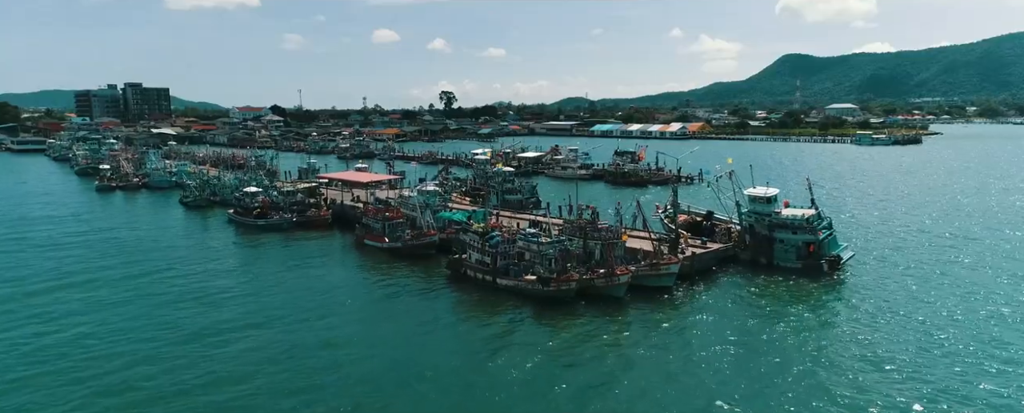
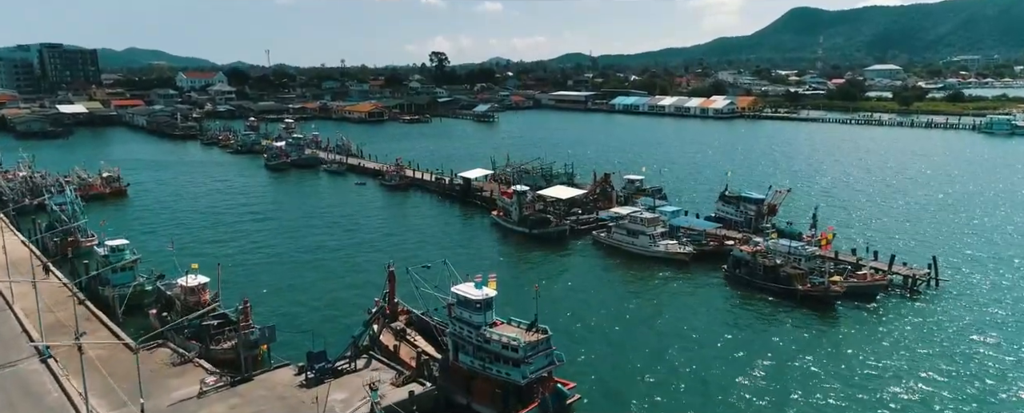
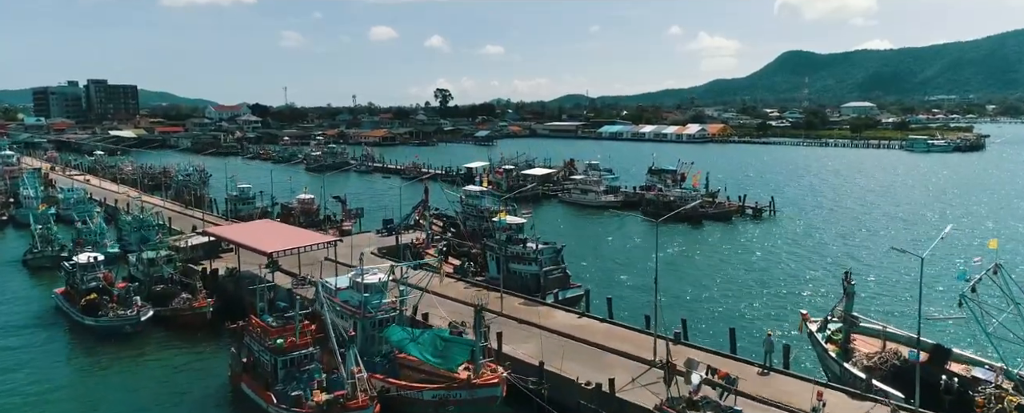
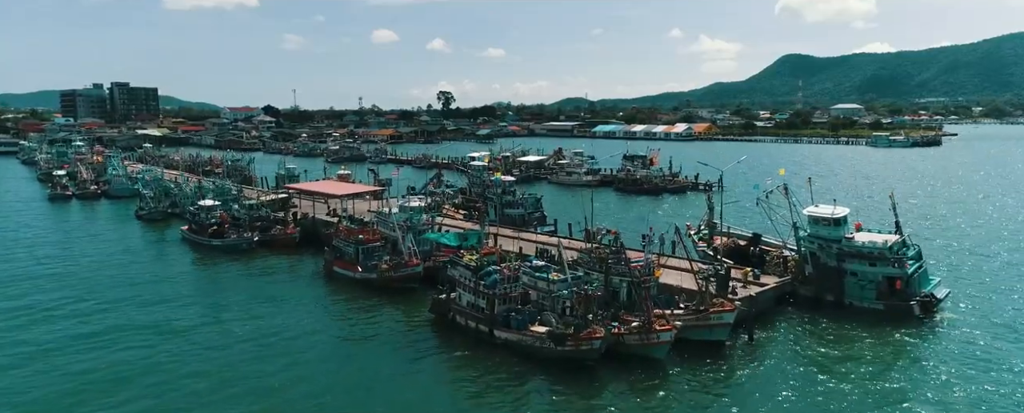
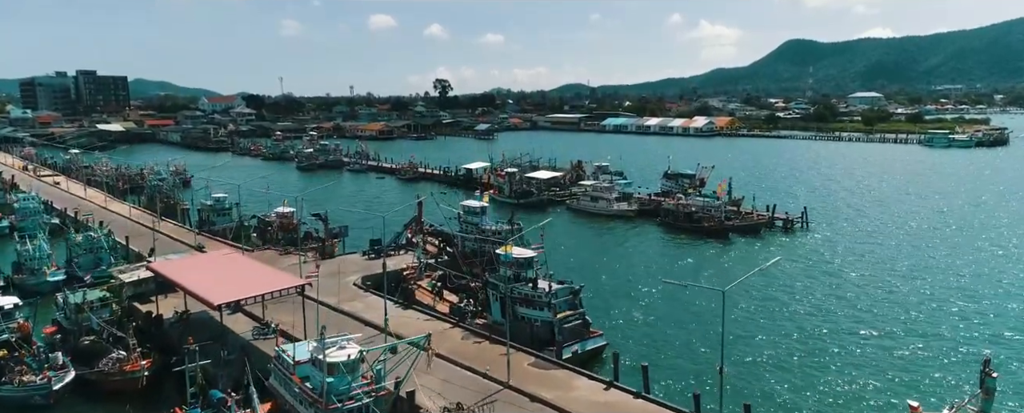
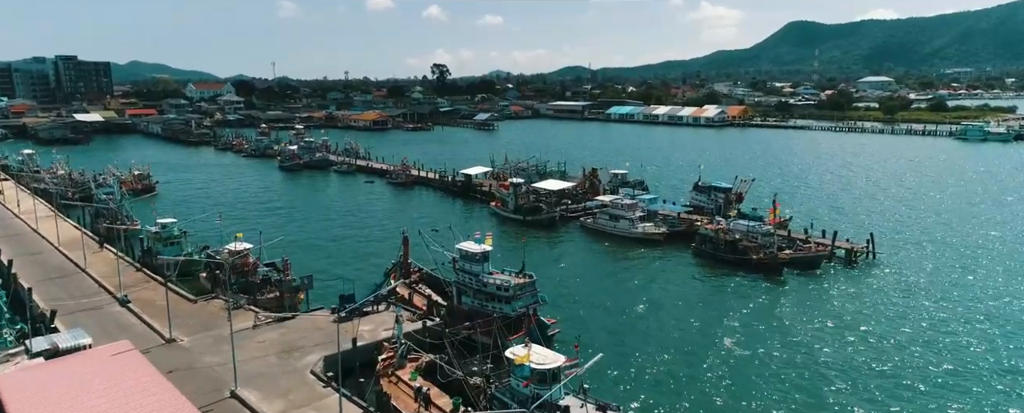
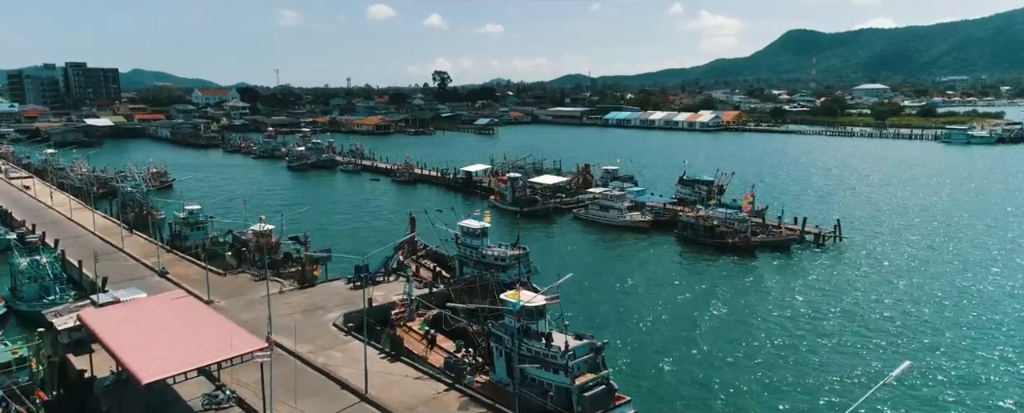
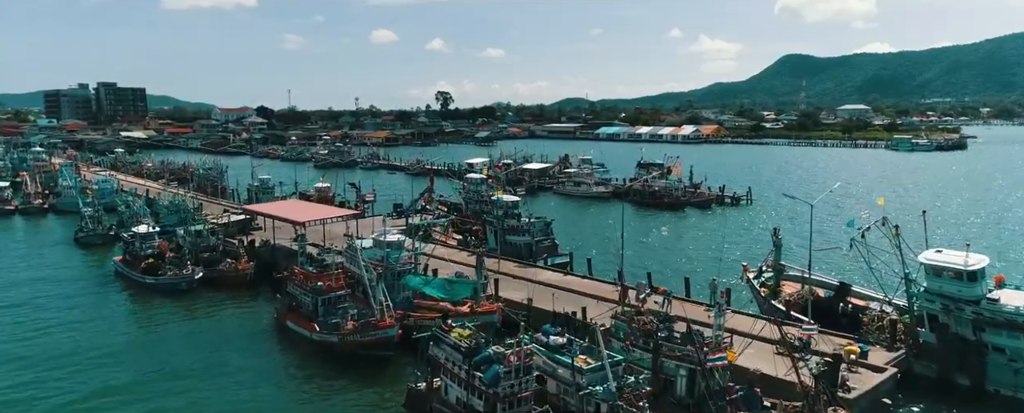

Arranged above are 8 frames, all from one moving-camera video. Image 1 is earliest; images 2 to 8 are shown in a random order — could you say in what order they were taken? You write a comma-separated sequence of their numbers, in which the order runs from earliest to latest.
4, 8, 3, 5, 7, 6, 2
